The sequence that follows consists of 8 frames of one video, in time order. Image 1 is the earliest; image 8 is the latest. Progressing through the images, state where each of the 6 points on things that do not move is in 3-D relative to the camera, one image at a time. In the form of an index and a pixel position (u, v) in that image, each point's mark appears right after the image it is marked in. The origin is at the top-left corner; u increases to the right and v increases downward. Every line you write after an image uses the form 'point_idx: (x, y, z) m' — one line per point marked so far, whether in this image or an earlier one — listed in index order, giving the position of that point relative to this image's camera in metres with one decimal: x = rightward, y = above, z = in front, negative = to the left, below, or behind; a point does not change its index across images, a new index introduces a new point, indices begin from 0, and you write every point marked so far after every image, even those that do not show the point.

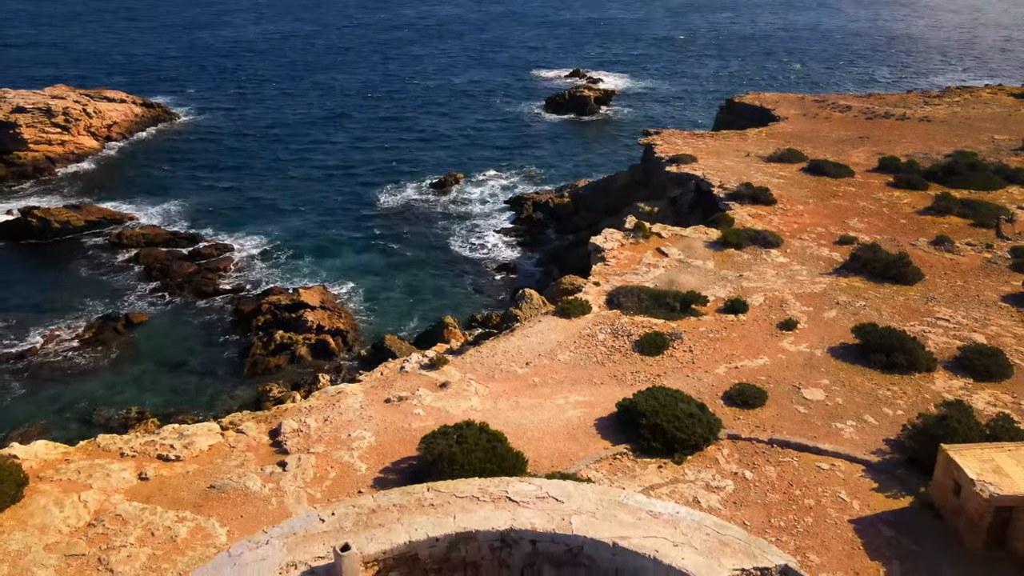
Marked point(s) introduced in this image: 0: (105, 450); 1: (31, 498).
0: (-9.5, -3.7, +17.4) m
1: (-9.9, -4.3, +15.5) m
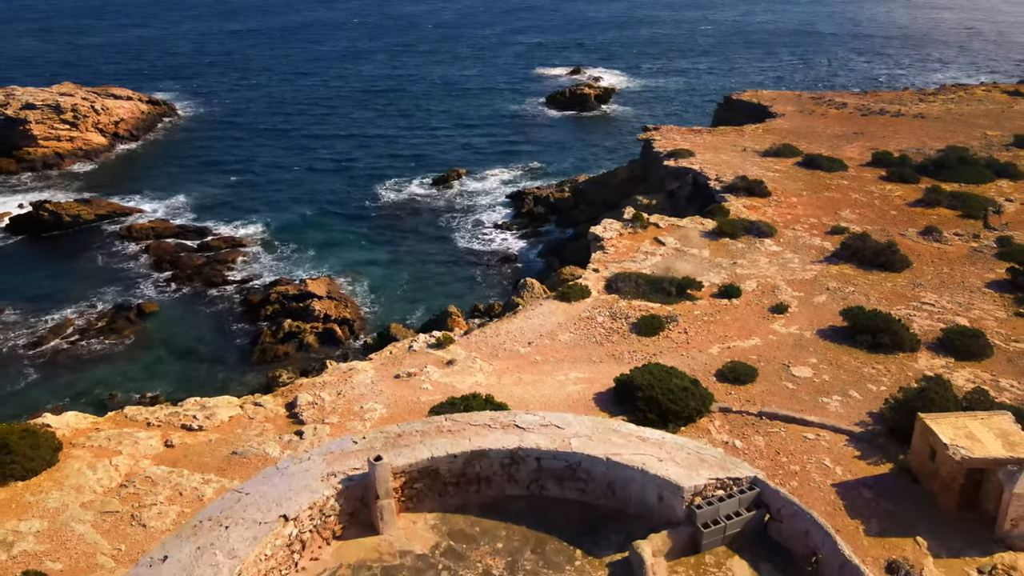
0: (-9.4, -3.2, +18.5) m
1: (-9.8, -3.8, +16.5) m
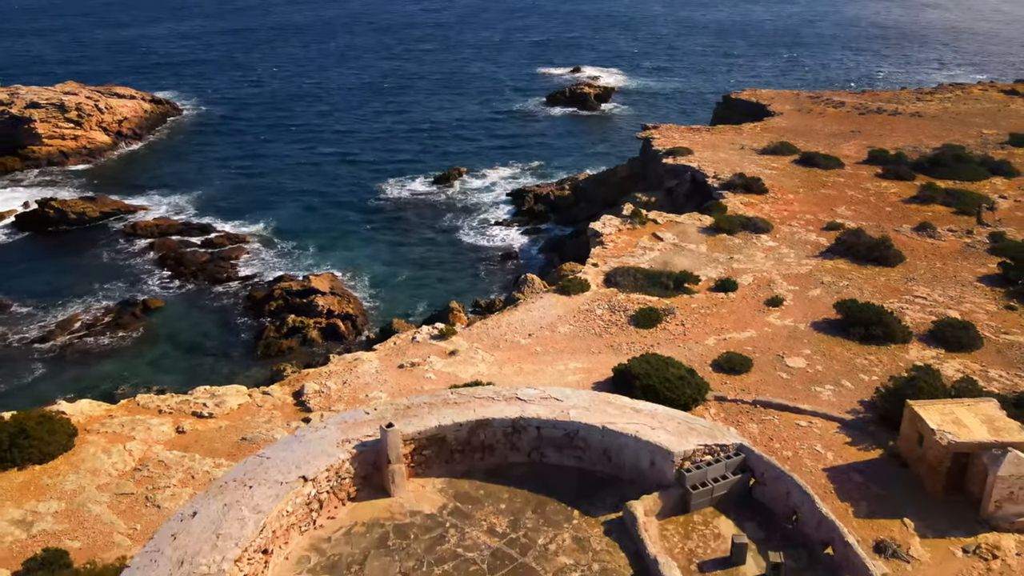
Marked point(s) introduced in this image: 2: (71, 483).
0: (-9.3, -3.0, +19.0) m
1: (-9.8, -3.6, +17.1) m
2: (-9.4, -4.1, +16.0) m
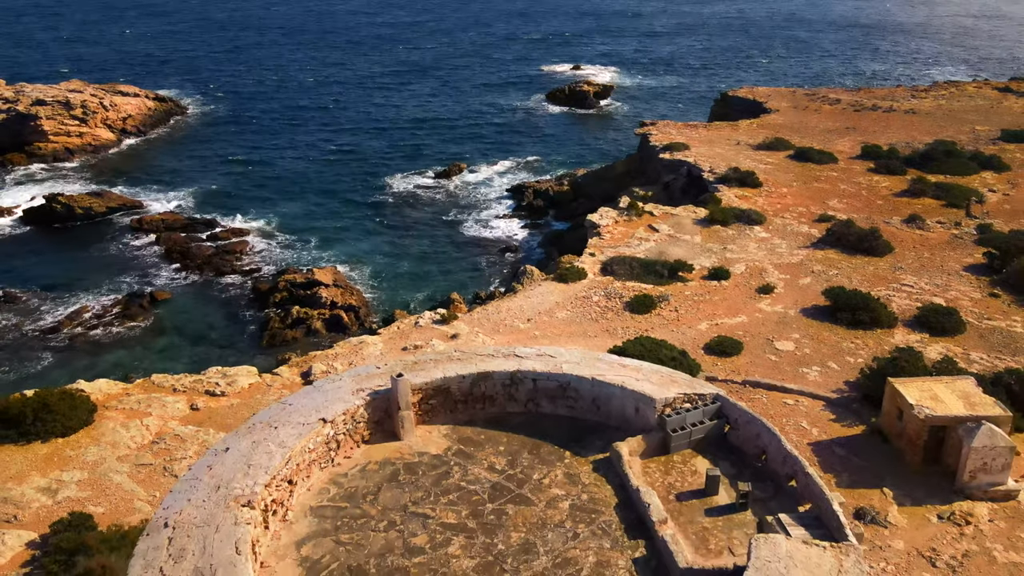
0: (-9.4, -2.6, +19.9) m
1: (-9.8, -3.2, +17.9) m
2: (-9.4, -3.7, +16.8) m
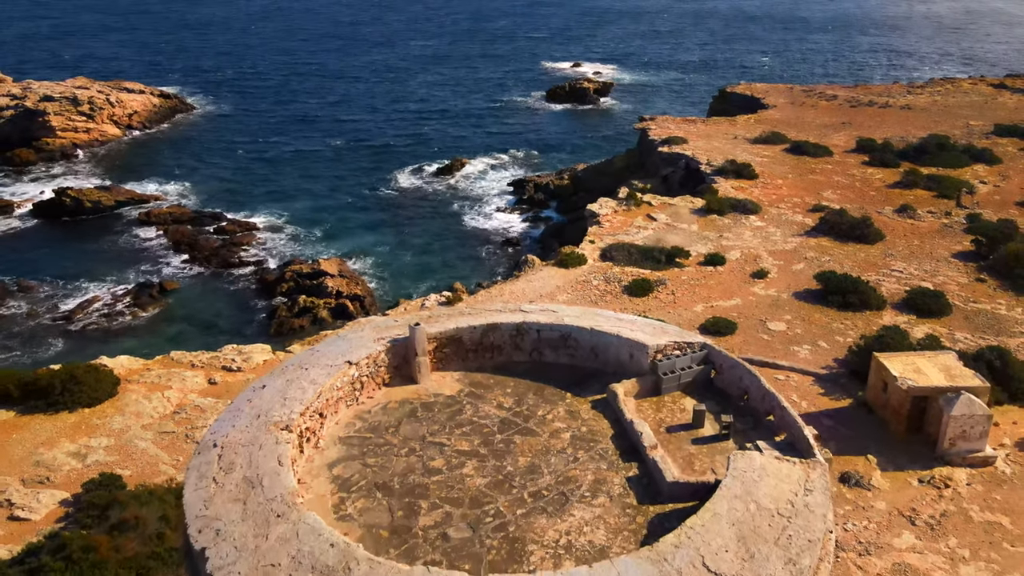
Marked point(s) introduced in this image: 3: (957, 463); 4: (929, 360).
0: (-9.3, -2.1, +20.8) m
1: (-9.7, -2.7, +18.8) m
2: (-9.3, -3.2, +17.7) m
3: (+10.4, -4.1, +17.5) m
4: (+10.4, -1.8, +18.8) m
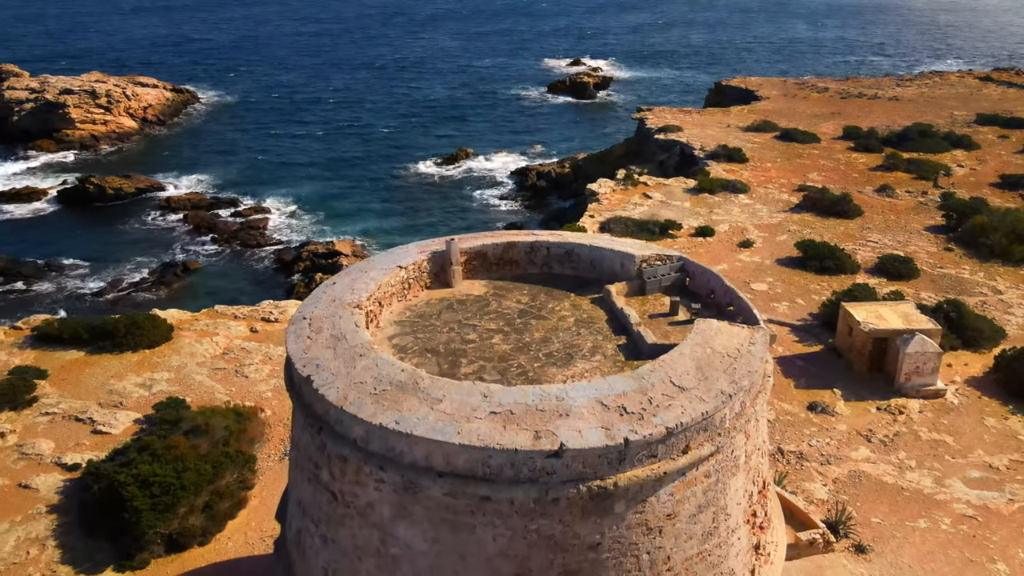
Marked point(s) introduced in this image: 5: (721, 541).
0: (-9.0, -0.8, +23.3) m
1: (-9.5, -1.4, +21.3) m
2: (-9.1, -2.0, +20.2) m
3: (+10.7, -2.8, +20.0) m
4: (+10.7, -0.6, +21.3) m
5: (+2.5, -3.1, +9.1) m
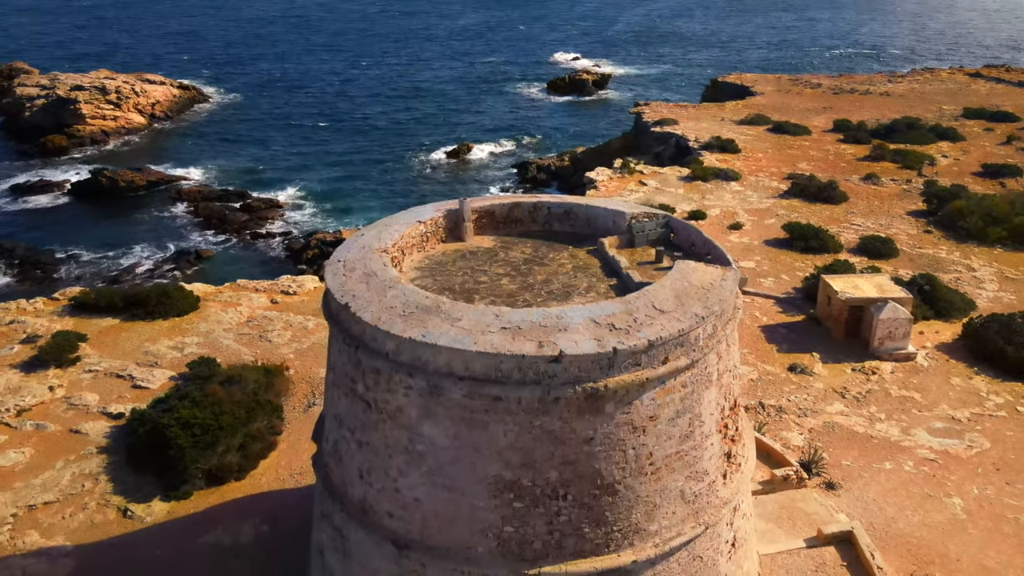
0: (-8.9, 0.0, +24.9) m
1: (-9.4, -0.6, +22.9) m
2: (-9.0, -1.1, +21.8) m
3: (+10.8, -2.0, +21.6) m
4: (+10.8, +0.3, +22.9) m
5: (+2.6, -2.2, +10.7) m
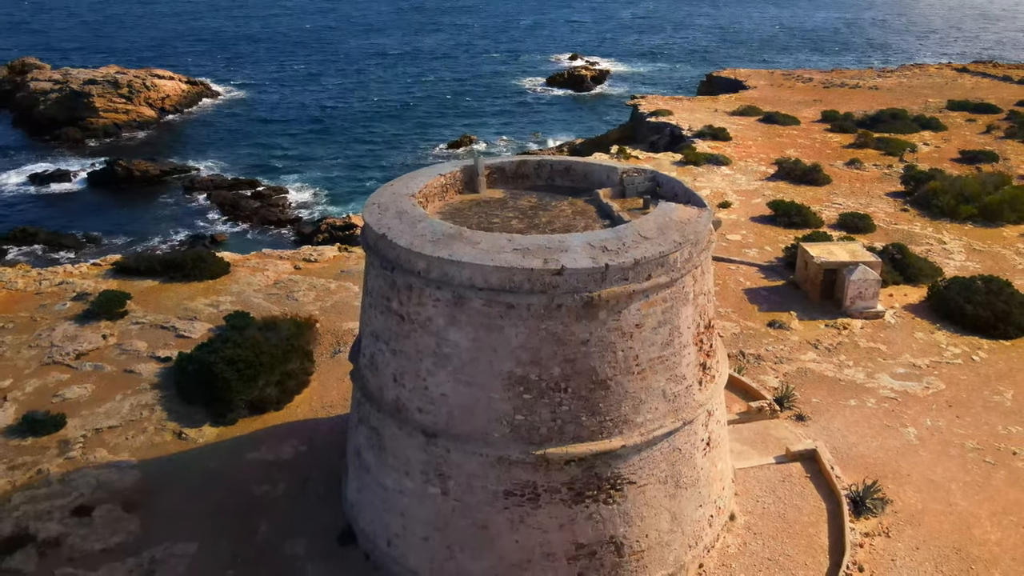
0: (-8.8, +1.1, +27.0) m
1: (-9.3, +0.5, +25.0) m
2: (-8.8, 0.0, +24.0) m
3: (+10.9, -0.9, +23.8) m
4: (+10.9, +1.4, +25.0) m
5: (+2.8, -1.1, +12.8) m
